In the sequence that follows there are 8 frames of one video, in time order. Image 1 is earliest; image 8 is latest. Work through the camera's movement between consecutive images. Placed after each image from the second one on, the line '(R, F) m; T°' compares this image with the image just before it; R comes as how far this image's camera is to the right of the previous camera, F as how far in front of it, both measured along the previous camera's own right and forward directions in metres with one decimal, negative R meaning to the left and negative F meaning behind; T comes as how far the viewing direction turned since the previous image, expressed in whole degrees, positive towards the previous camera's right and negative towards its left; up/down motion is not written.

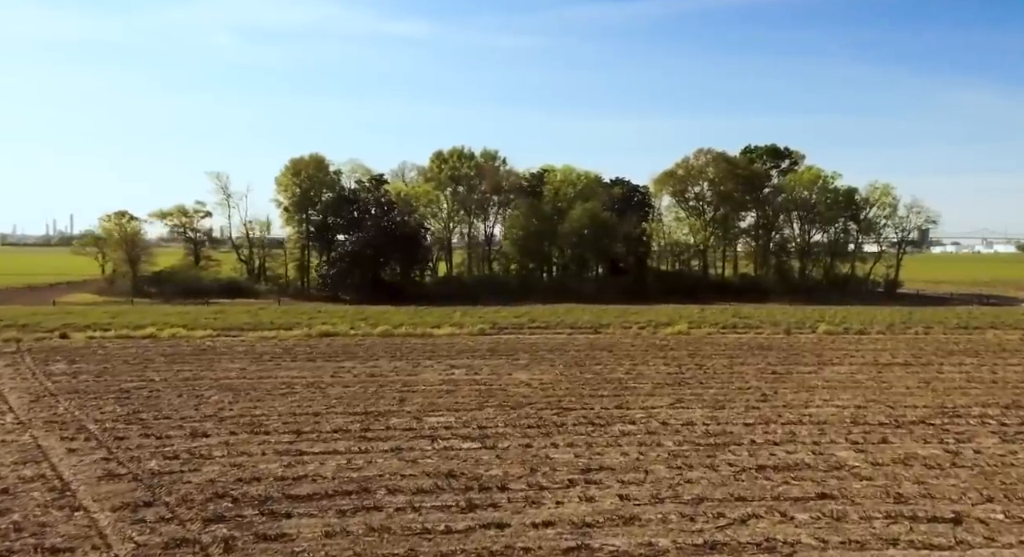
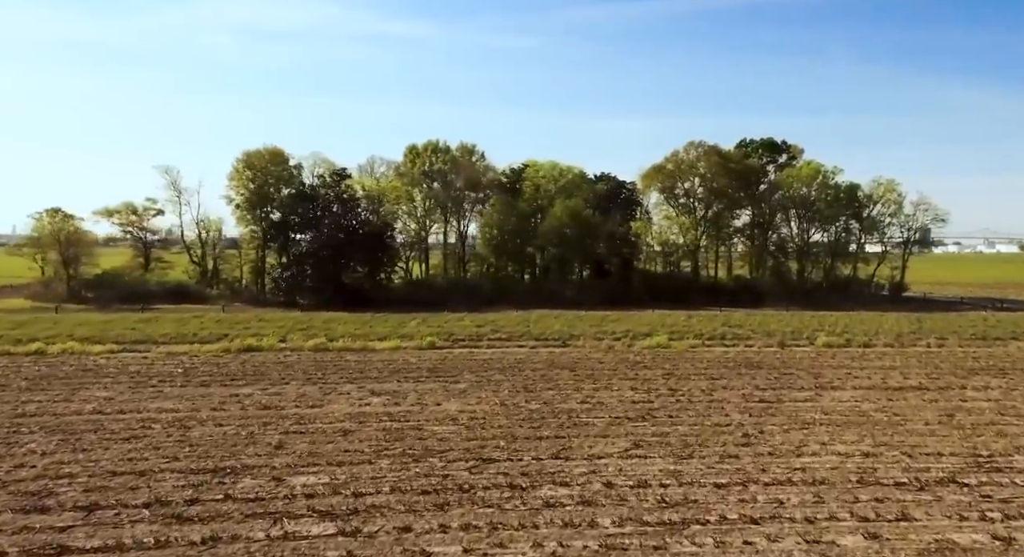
(+1.8, +5.0) m; 0°
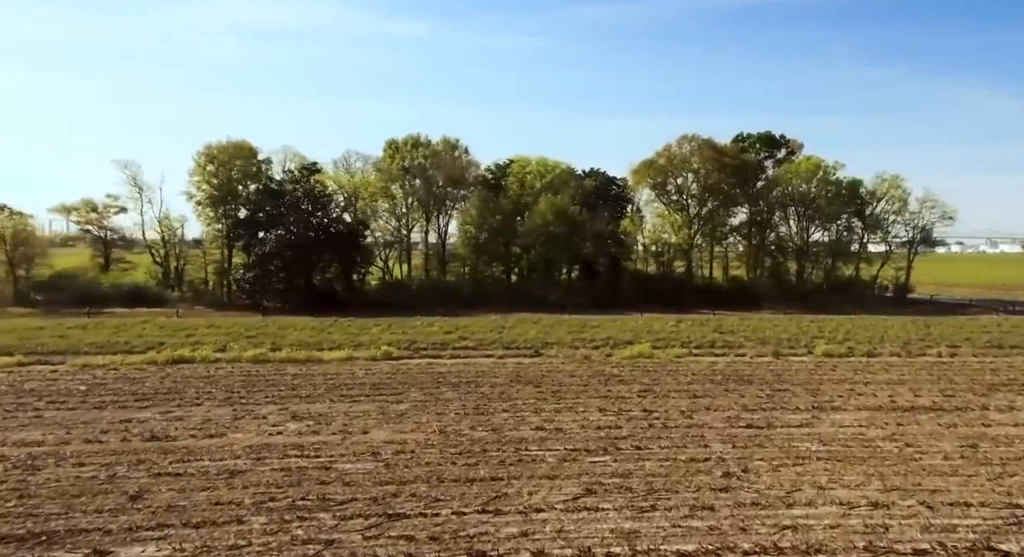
(+1.3, +3.5) m; 0°
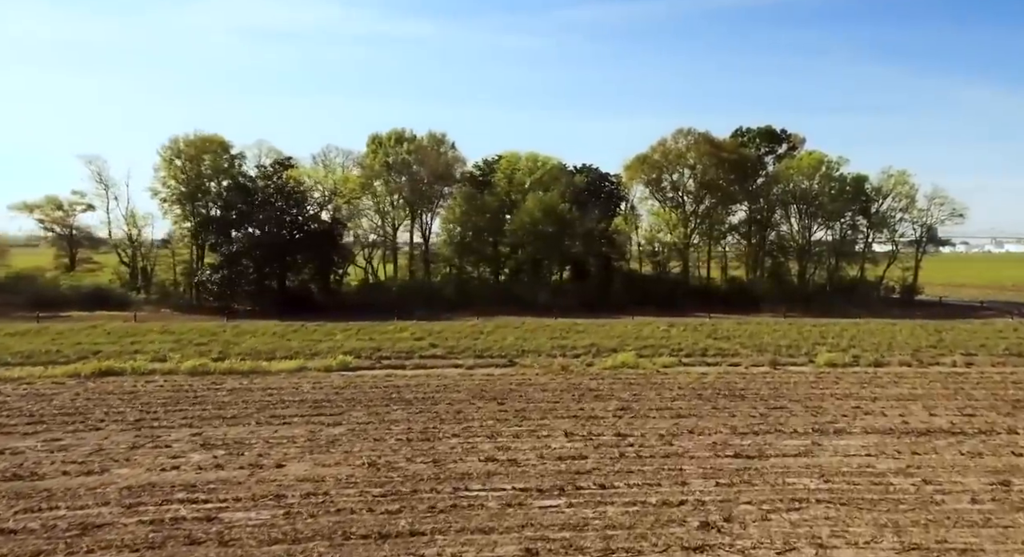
(+1.1, +3.0) m; 0°
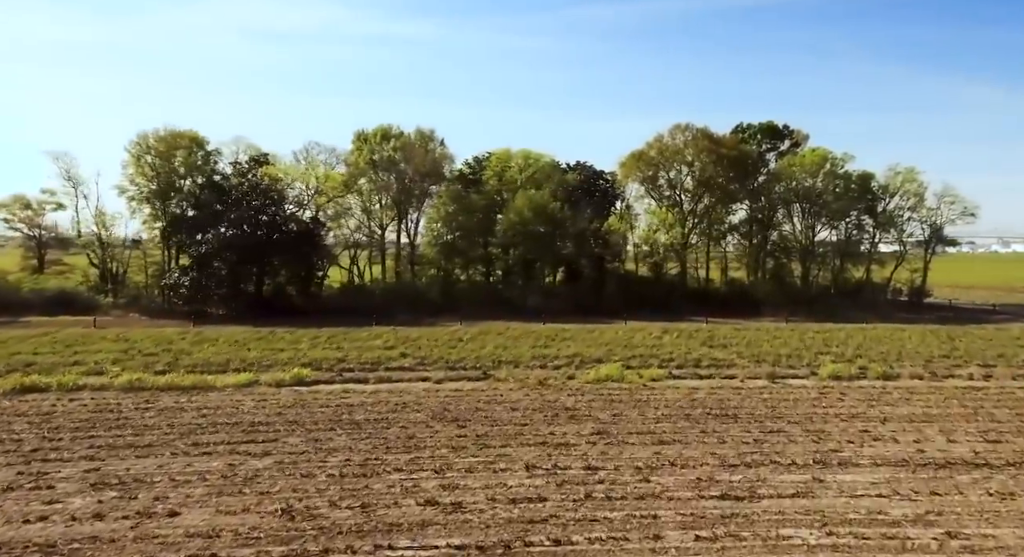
(+1.0, +2.6) m; 0°
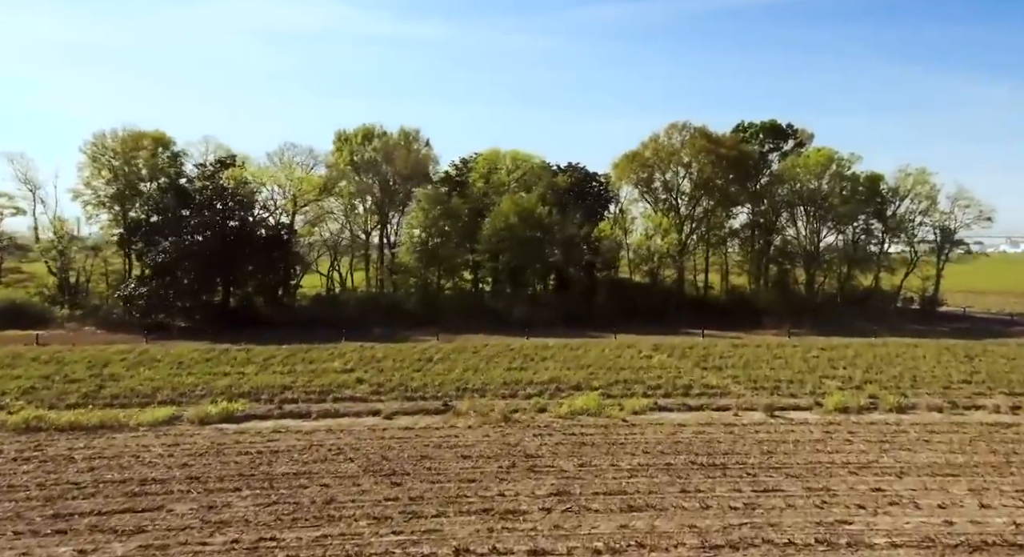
(+1.2, +3.3) m; 0°
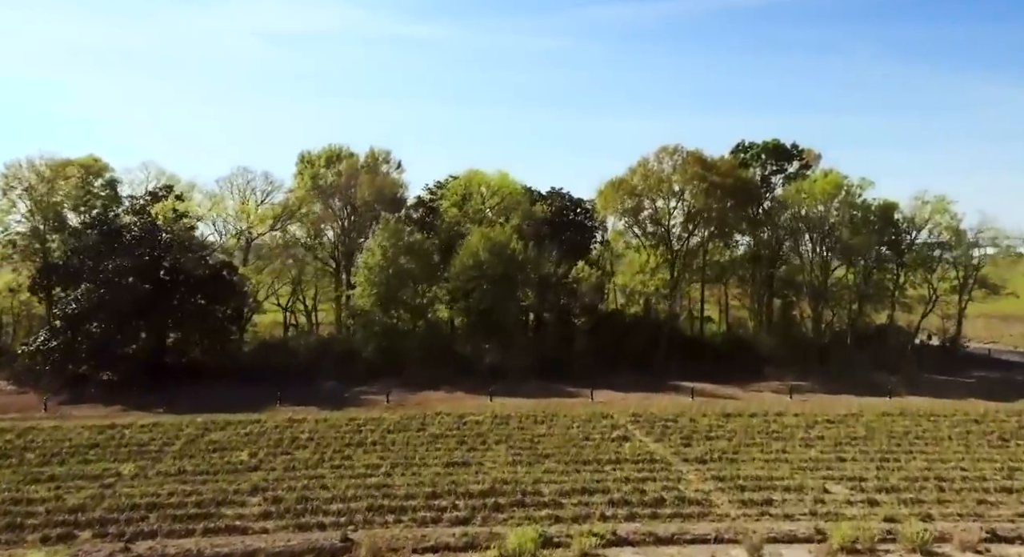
(+2.1, +5.4) m; -1°
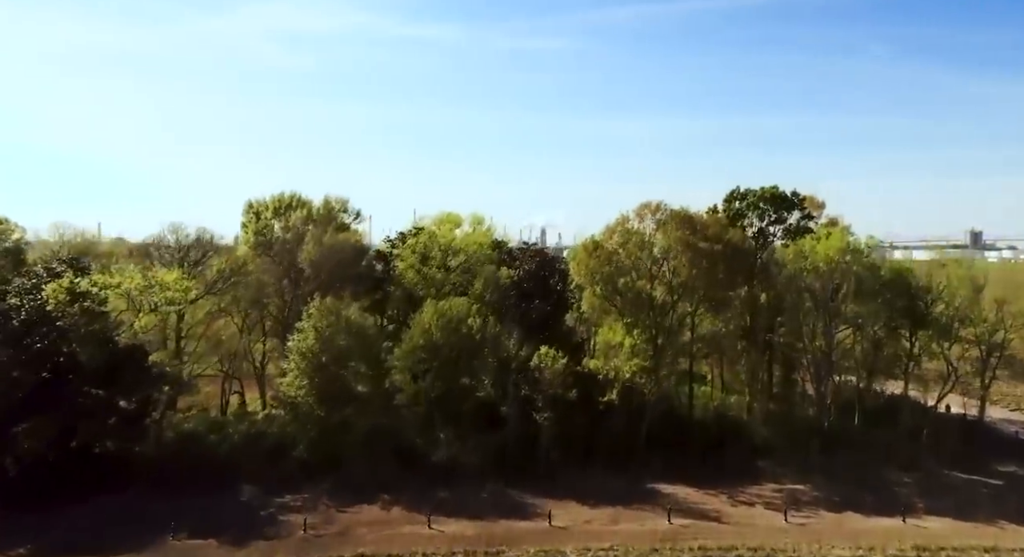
(+2.4, +5.9) m; -1°
